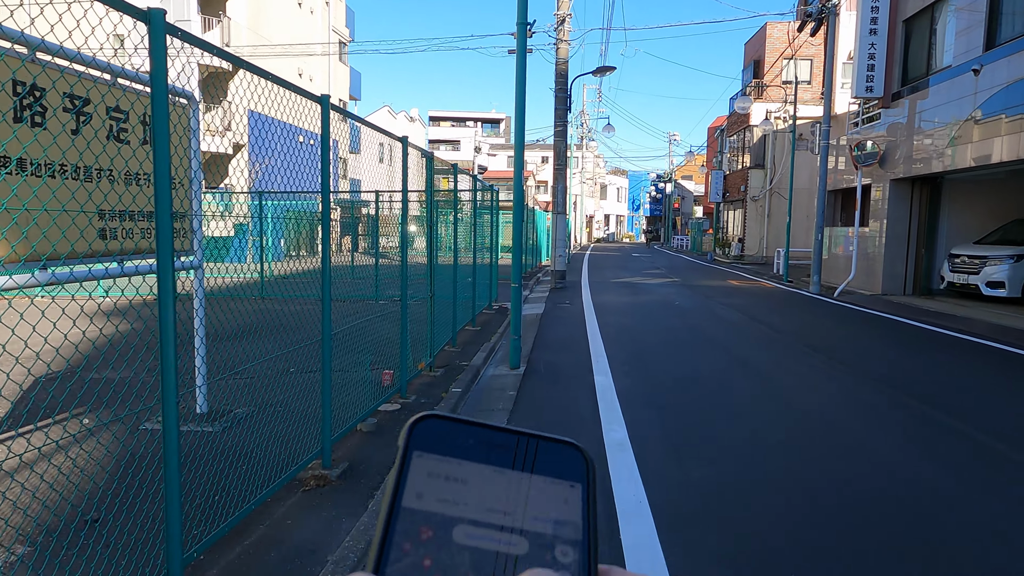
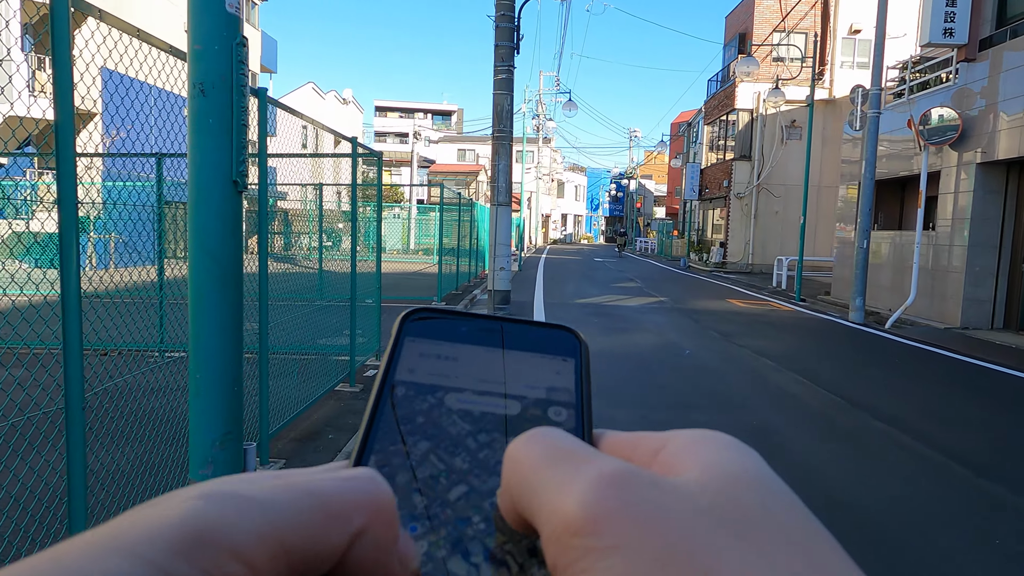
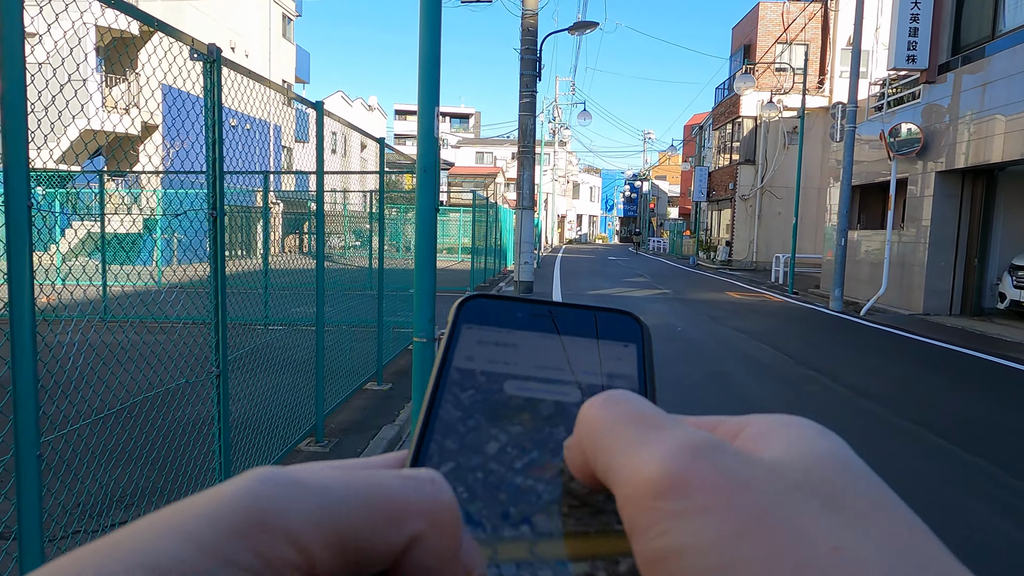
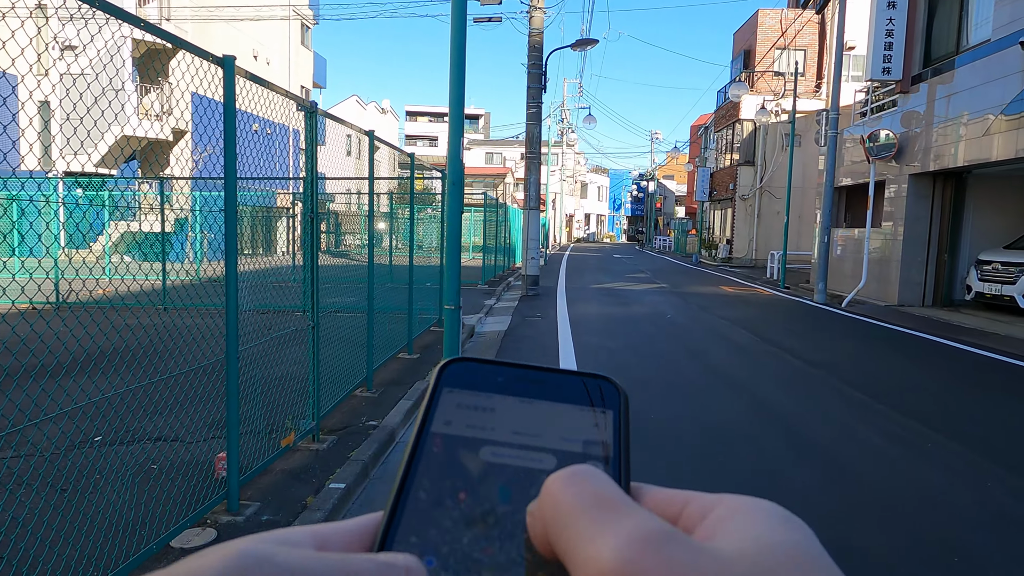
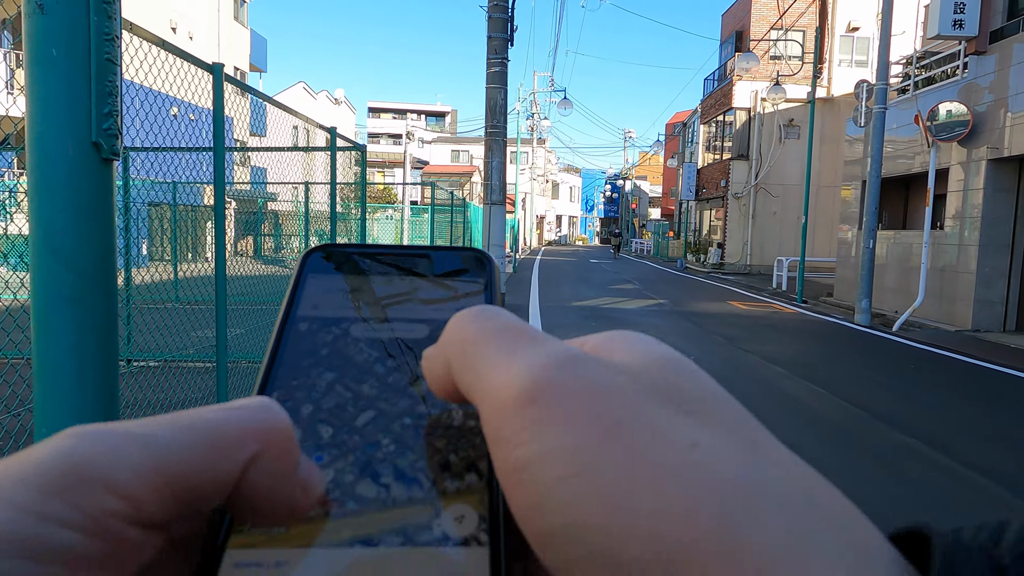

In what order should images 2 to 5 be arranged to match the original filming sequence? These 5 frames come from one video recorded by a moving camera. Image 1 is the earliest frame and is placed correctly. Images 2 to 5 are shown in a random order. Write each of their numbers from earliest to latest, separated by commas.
4, 3, 2, 5
